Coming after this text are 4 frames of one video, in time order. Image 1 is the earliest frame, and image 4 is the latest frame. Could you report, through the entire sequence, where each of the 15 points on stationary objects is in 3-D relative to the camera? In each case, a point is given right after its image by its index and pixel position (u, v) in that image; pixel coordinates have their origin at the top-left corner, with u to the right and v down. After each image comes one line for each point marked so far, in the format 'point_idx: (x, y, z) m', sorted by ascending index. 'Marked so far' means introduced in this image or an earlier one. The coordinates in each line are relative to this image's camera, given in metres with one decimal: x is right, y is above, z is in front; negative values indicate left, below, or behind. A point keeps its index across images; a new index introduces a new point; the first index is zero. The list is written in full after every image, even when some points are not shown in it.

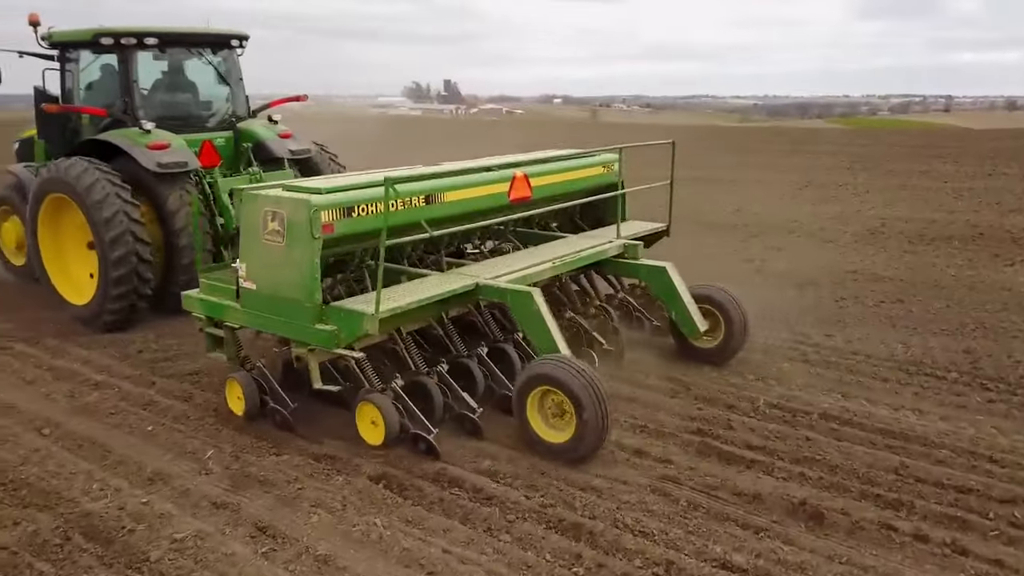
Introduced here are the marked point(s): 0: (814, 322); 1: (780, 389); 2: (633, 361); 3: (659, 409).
0: (+4.3, -0.5, +10.9) m
1: (+2.9, -1.1, +8.3) m
2: (+1.4, -0.9, +9.0) m
3: (+1.4, -1.2, +7.7) m
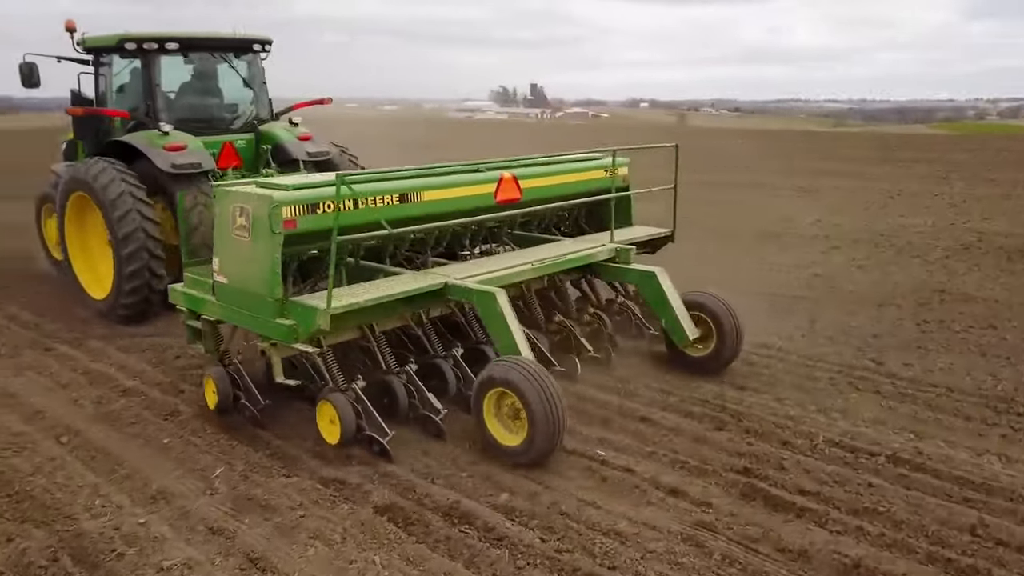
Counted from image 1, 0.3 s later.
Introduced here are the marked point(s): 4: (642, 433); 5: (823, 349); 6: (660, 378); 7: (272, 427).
0: (+4.9, -0.8, +9.9) m
1: (+3.2, -1.3, +7.5) m
2: (+1.8, -1.1, +8.3) m
3: (+1.7, -1.4, +7.0) m
4: (+1.2, -1.3, +7.2) m
5: (+3.9, -0.8, +9.8) m
6: (+1.6, -1.0, +8.5) m
7: (-2.2, -1.3, +7.0) m
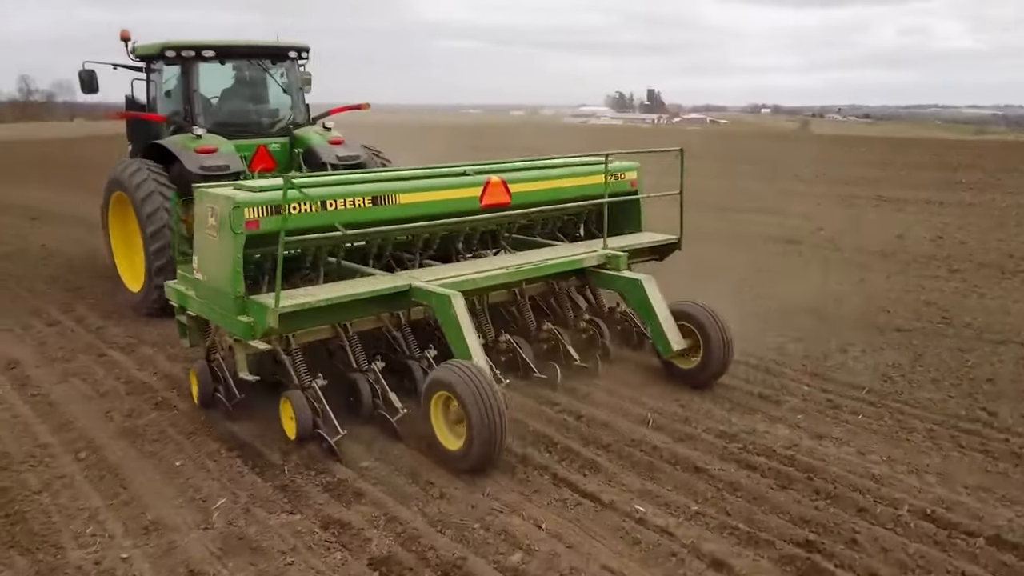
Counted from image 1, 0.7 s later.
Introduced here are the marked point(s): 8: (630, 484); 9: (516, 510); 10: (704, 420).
0: (+5.5, -1.2, +8.5) m
1: (+3.5, -1.7, +6.4) m
2: (+2.2, -1.4, +7.3) m
3: (+2.0, -1.7, +6.1) m
4: (+1.5, -1.6, +6.3) m
5: (+4.6, -1.1, +8.6) m
6: (+2.1, -1.3, +7.6) m
7: (-1.9, -1.4, +6.6) m
8: (+1.0, -1.6, +6.3) m
9: (0.0, -1.7, +5.8) m
10: (+1.9, -1.3, +7.6) m
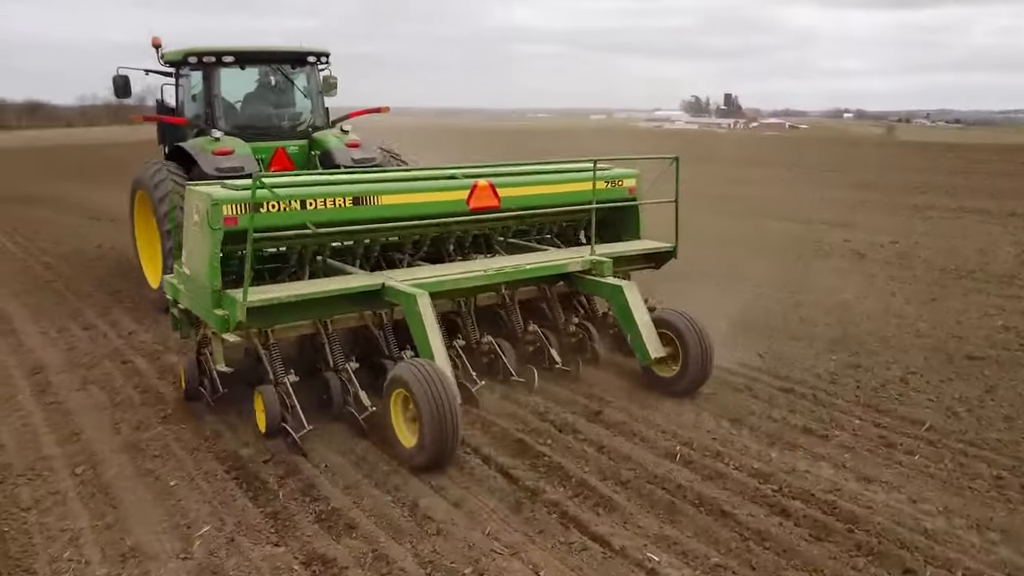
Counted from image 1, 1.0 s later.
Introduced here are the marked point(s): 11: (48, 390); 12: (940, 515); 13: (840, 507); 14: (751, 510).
0: (+5.7, -1.5, +7.5) m
1: (+3.6, -1.9, +5.6) m
2: (+2.3, -1.6, +6.7) m
3: (+2.0, -1.9, +5.4) m
4: (+1.5, -1.8, +5.7) m
5: (+4.8, -1.4, +7.7) m
6: (+2.2, -1.5, +6.9) m
7: (-1.8, -1.6, +6.2) m
8: (+1.0, -1.8, +5.8) m
9: (0.0, -1.9, +5.4) m
10: (+2.0, -1.5, +6.9) m
11: (-4.9, -1.1, +8.1) m
12: (+3.4, -1.8, +6.0) m
13: (+2.6, -1.7, +6.1) m
14: (+1.9, -1.7, +6.0) m
